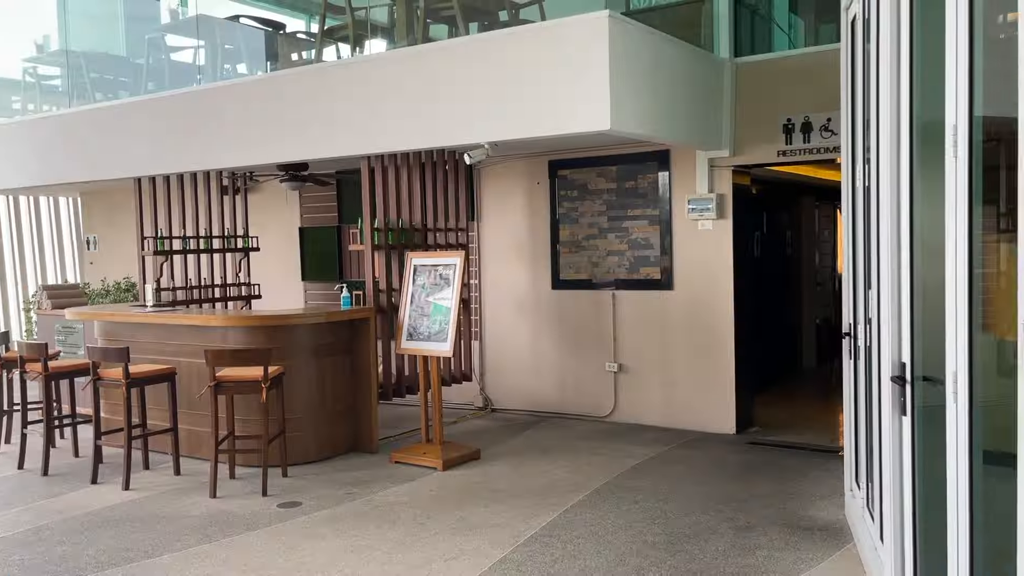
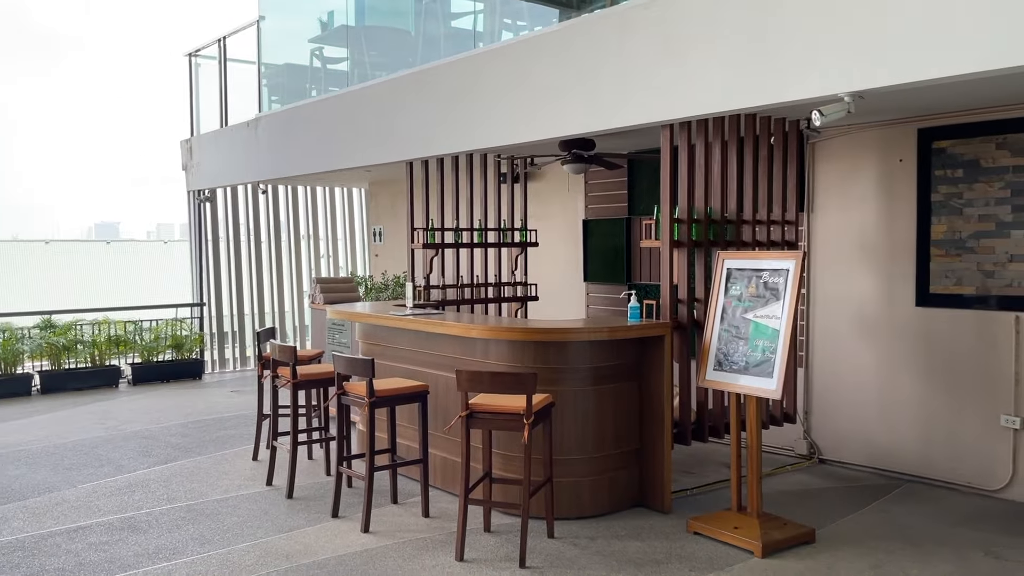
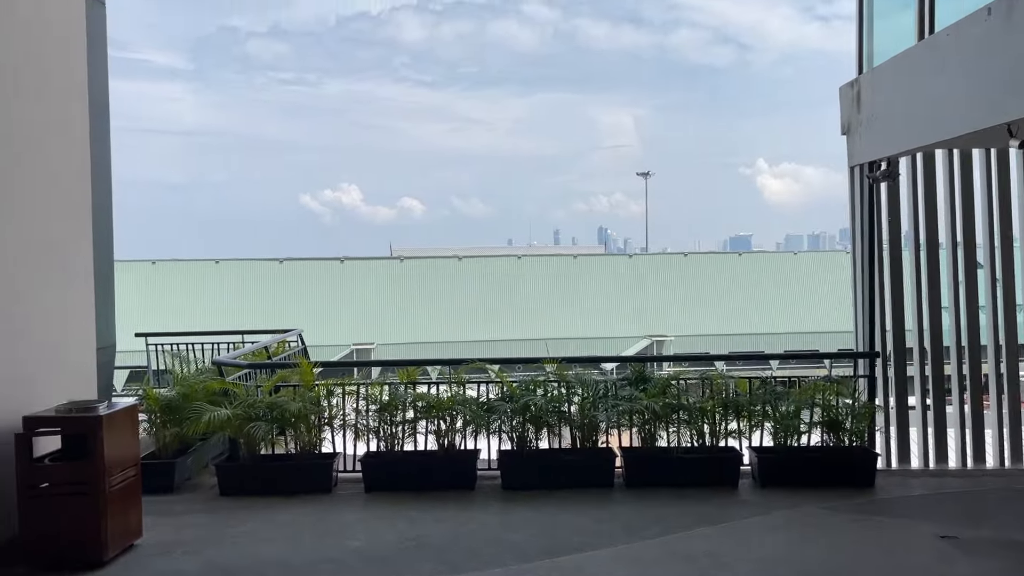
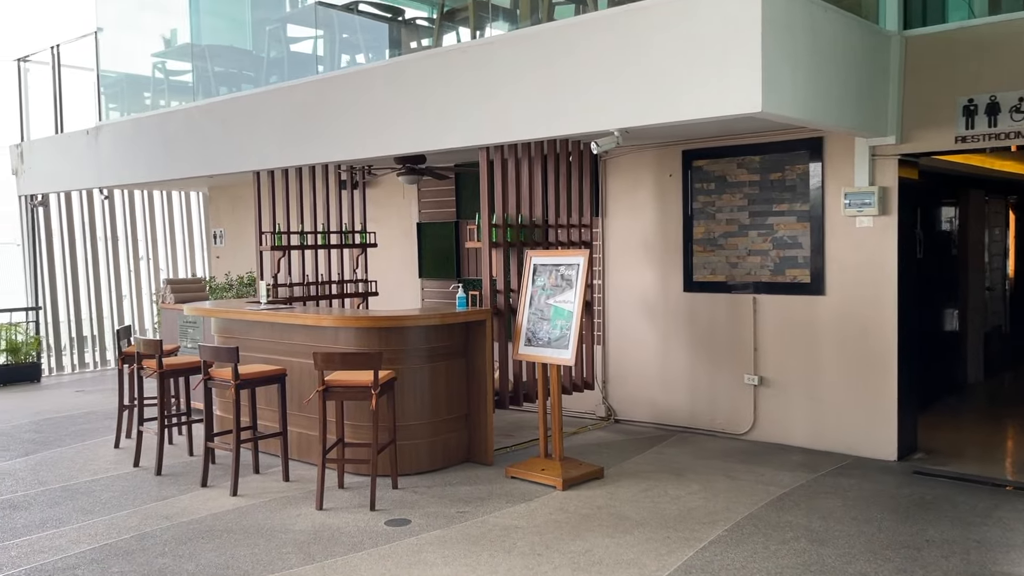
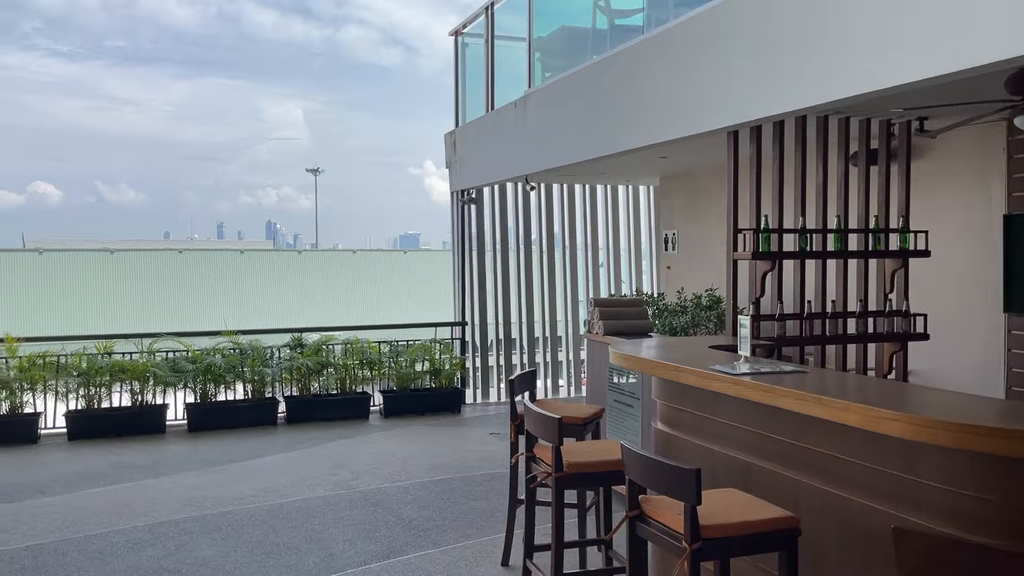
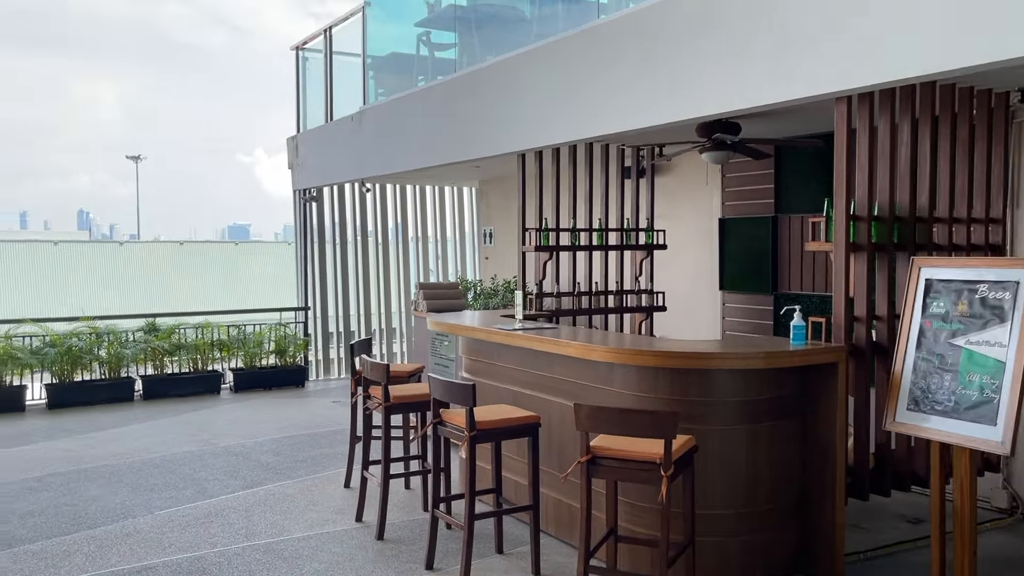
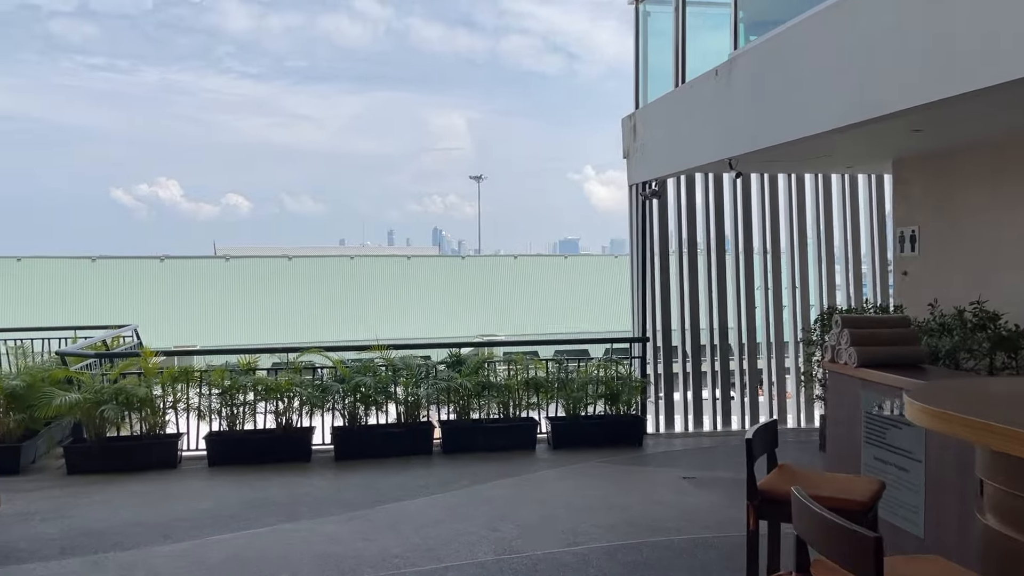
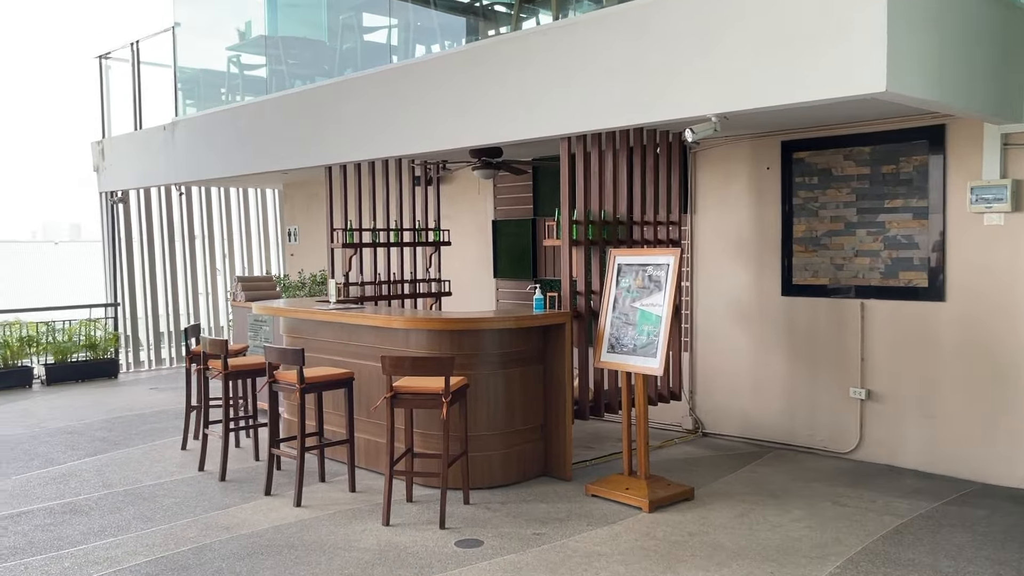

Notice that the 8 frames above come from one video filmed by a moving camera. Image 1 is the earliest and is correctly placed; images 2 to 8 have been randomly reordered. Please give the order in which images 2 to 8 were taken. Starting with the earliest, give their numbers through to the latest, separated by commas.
4, 8, 2, 6, 5, 7, 3
